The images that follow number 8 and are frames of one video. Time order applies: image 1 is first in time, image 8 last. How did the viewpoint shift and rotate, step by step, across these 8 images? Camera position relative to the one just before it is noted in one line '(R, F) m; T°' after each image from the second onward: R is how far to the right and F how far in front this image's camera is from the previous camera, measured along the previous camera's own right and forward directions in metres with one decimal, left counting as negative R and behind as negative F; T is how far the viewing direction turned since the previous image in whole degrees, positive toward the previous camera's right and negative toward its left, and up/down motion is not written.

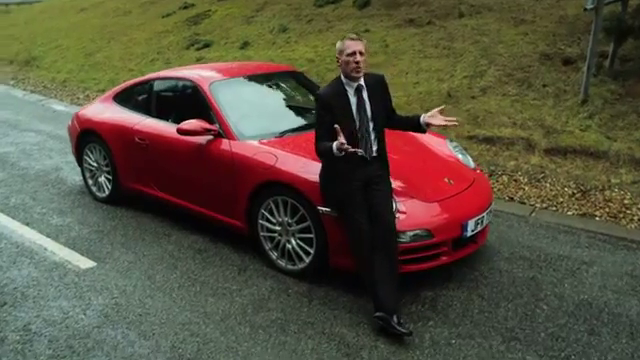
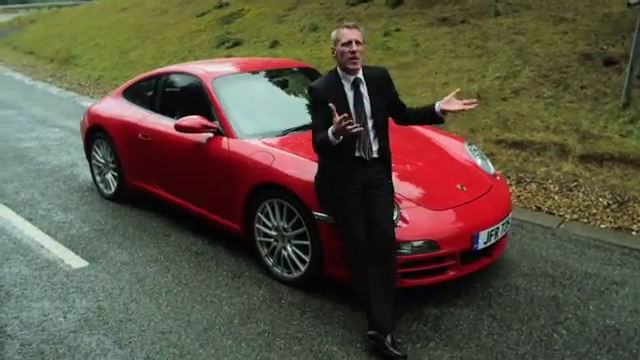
(+0.3, +0.3) m; -4°
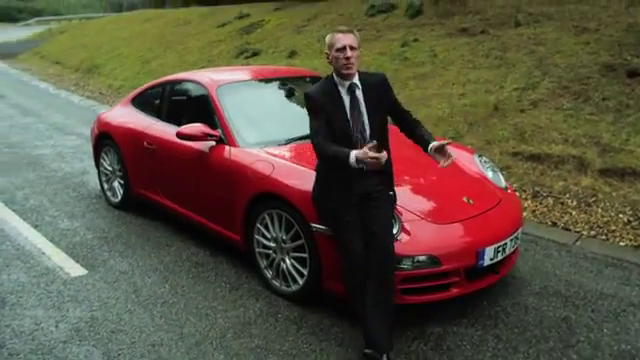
(+0.2, +0.1) m; -2°
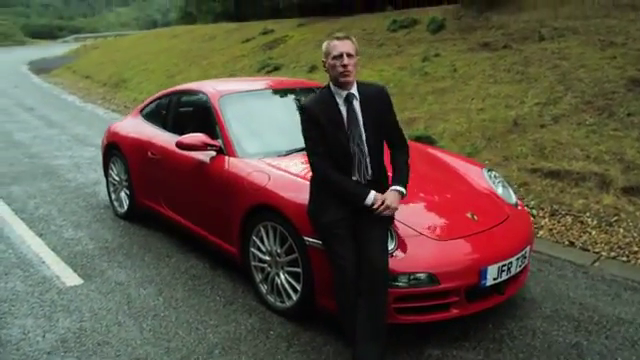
(+0.2, +0.1) m; -3°
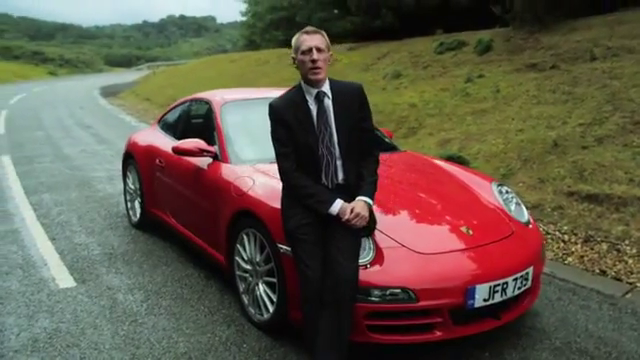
(+0.5, +0.2) m; -7°
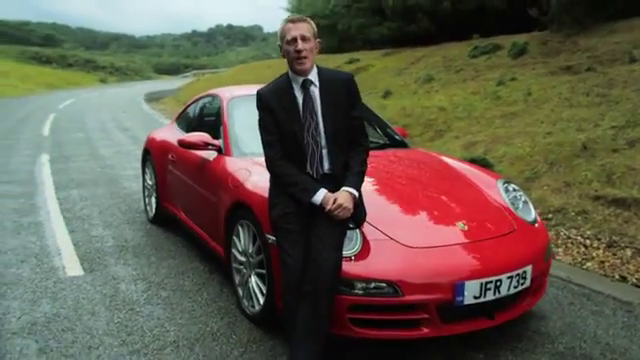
(+0.3, +0.1) m; -5°
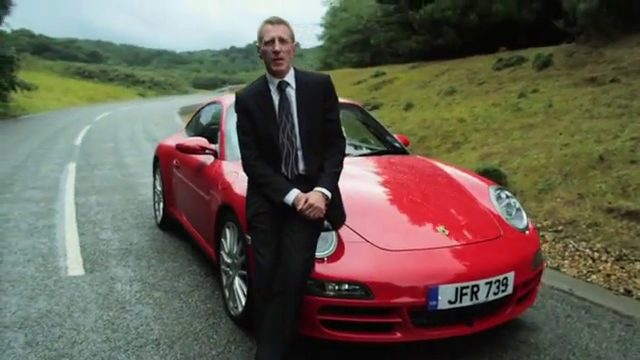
(+0.3, 0.0) m; -4°
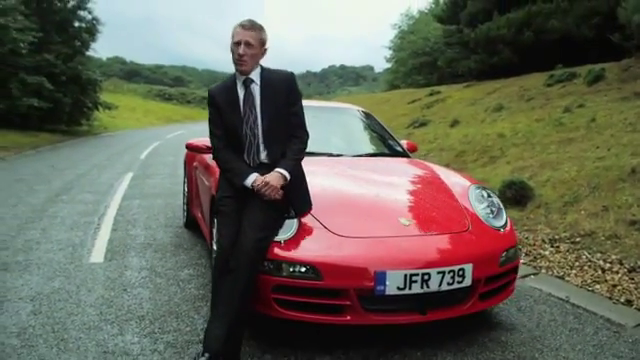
(+0.7, -0.2) m; -8°
